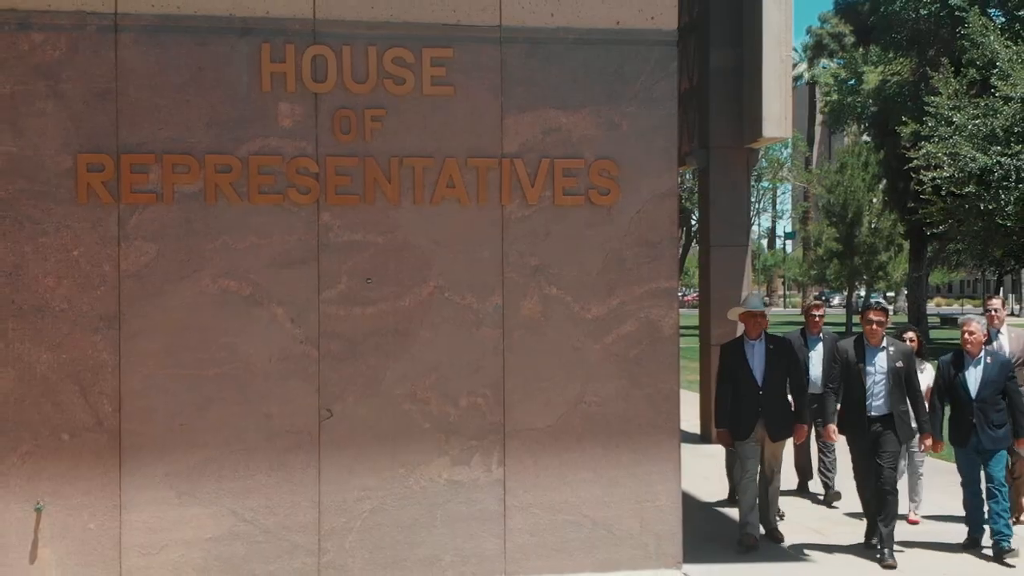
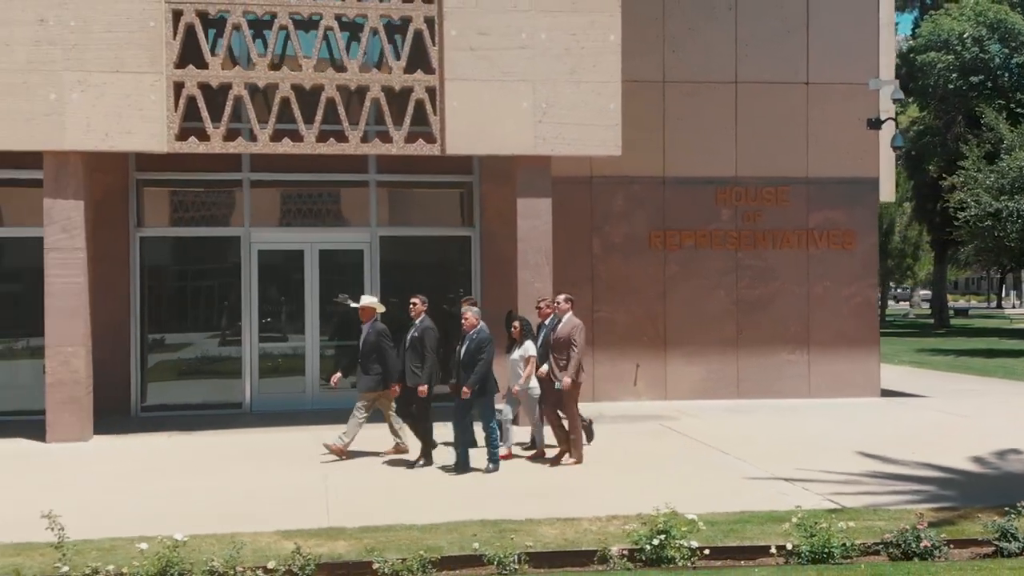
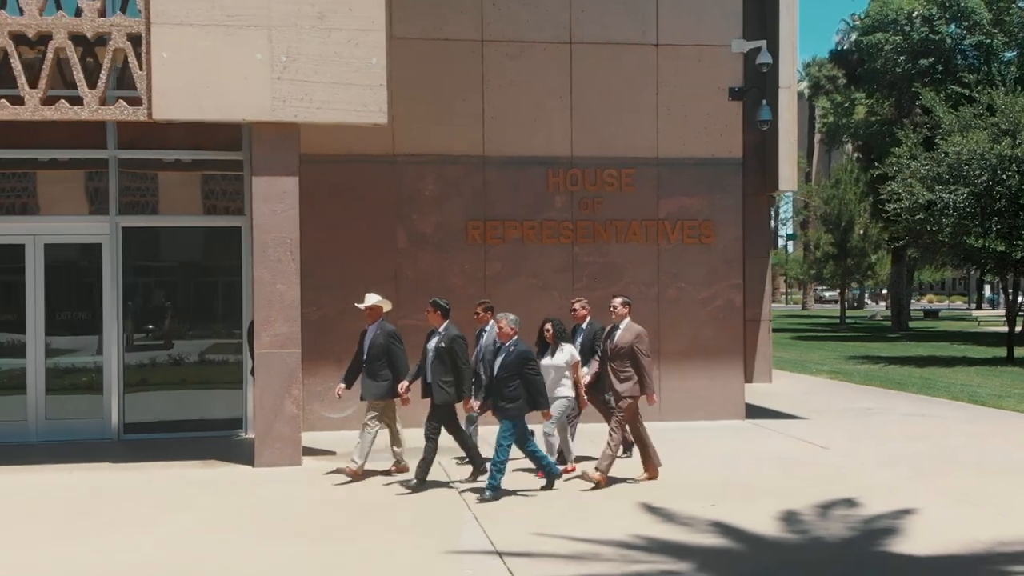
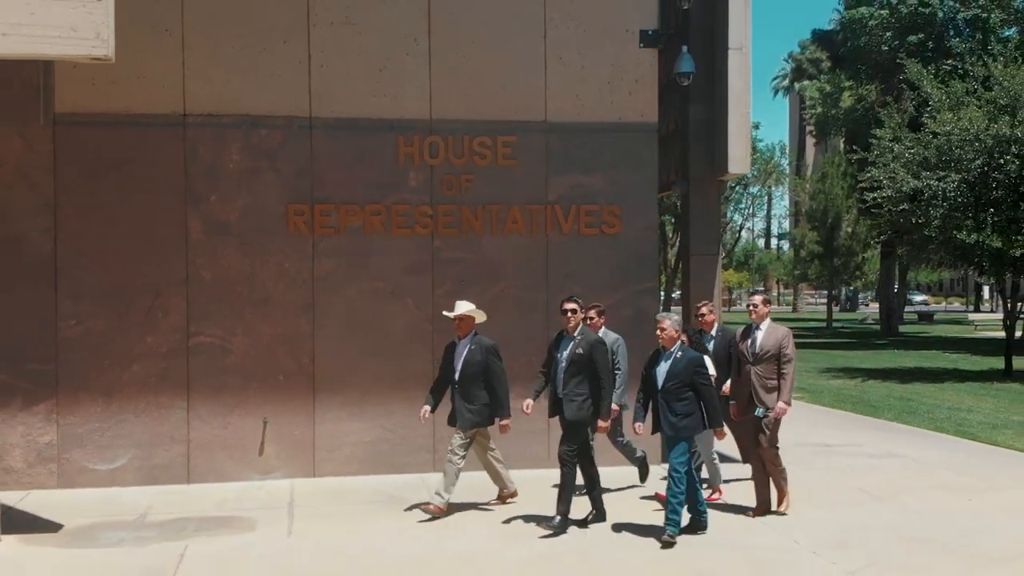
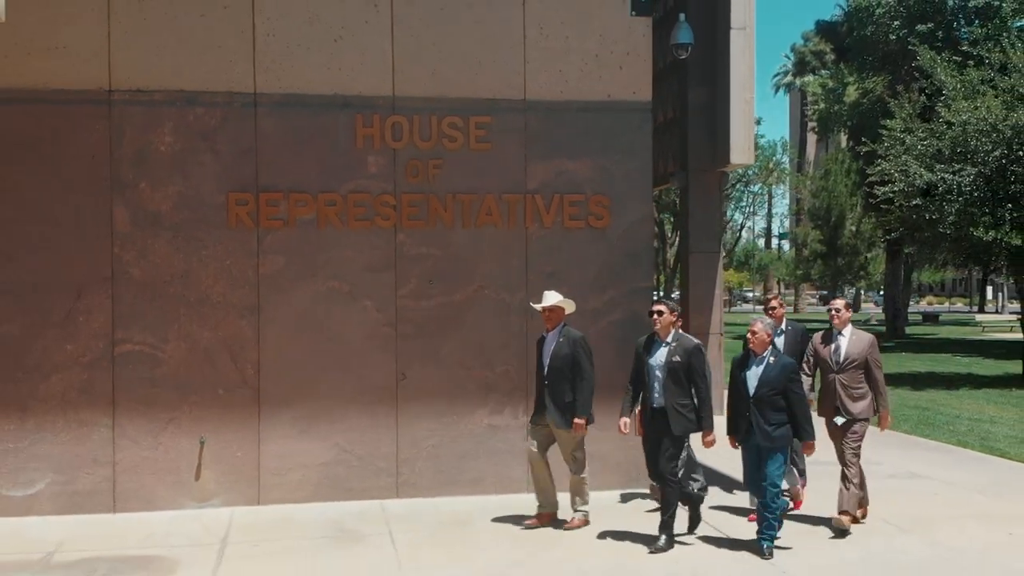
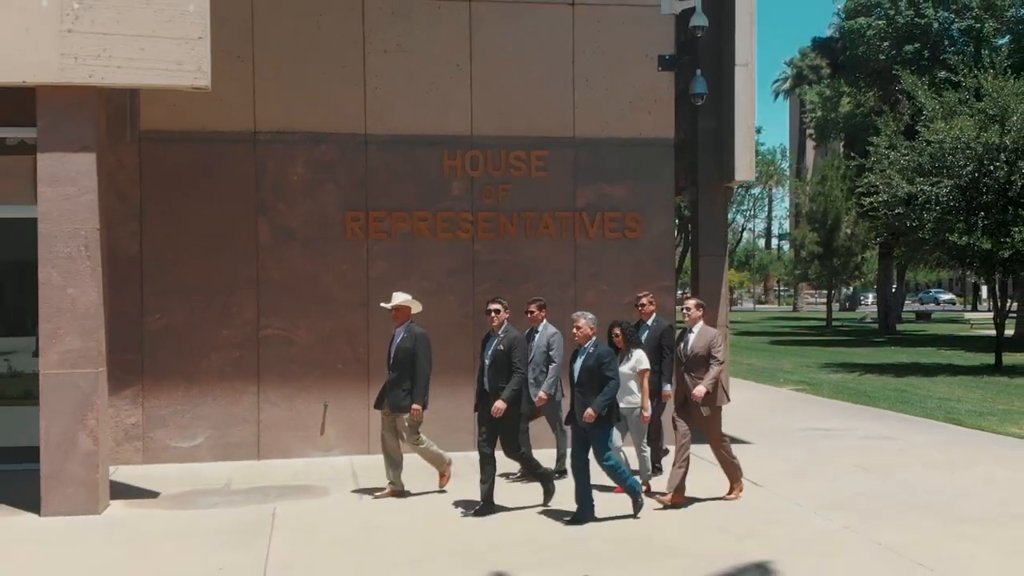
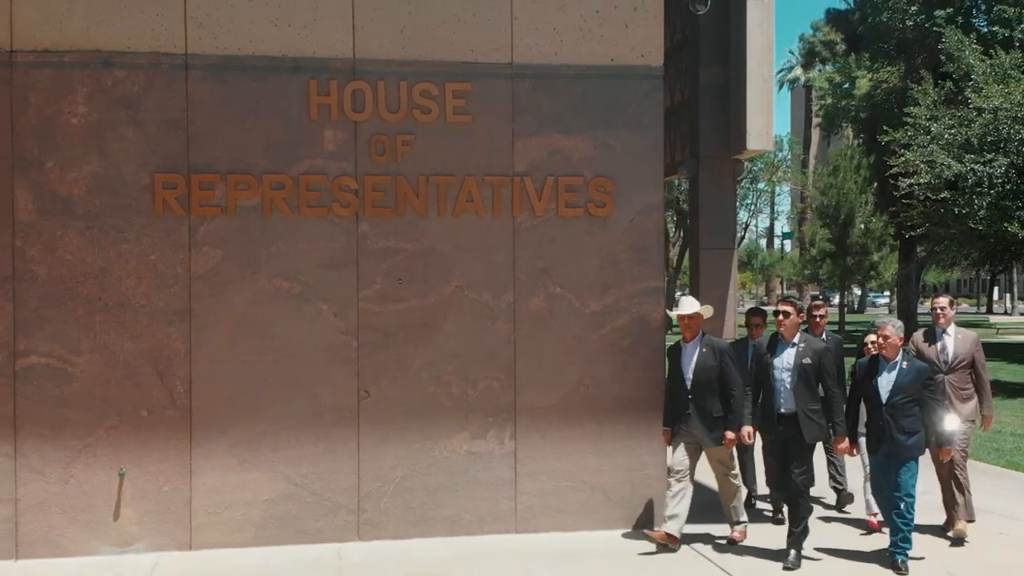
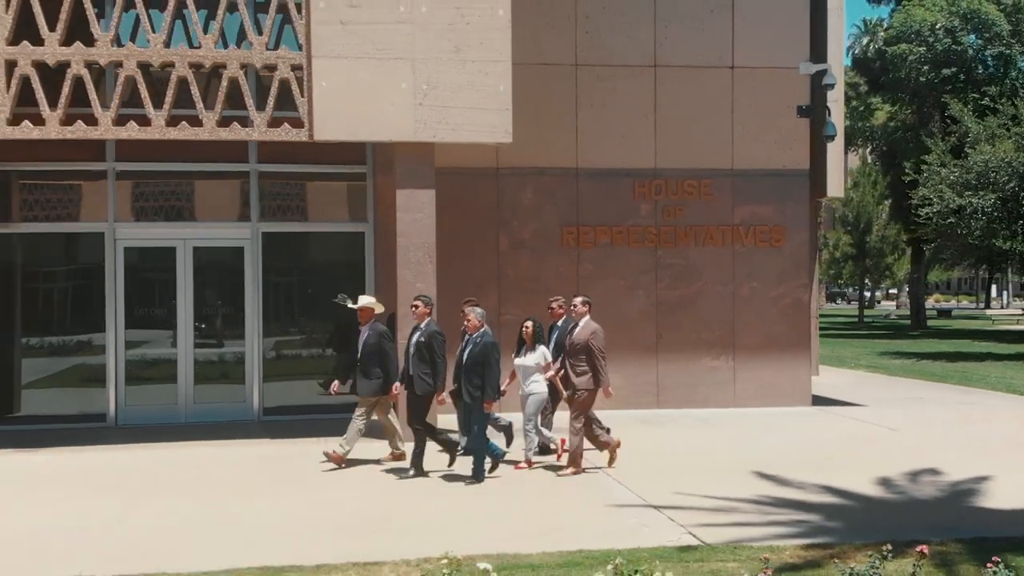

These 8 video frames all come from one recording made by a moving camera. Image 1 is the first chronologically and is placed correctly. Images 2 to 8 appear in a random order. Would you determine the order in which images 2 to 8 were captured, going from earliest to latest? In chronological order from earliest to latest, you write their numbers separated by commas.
7, 5, 4, 6, 3, 8, 2
